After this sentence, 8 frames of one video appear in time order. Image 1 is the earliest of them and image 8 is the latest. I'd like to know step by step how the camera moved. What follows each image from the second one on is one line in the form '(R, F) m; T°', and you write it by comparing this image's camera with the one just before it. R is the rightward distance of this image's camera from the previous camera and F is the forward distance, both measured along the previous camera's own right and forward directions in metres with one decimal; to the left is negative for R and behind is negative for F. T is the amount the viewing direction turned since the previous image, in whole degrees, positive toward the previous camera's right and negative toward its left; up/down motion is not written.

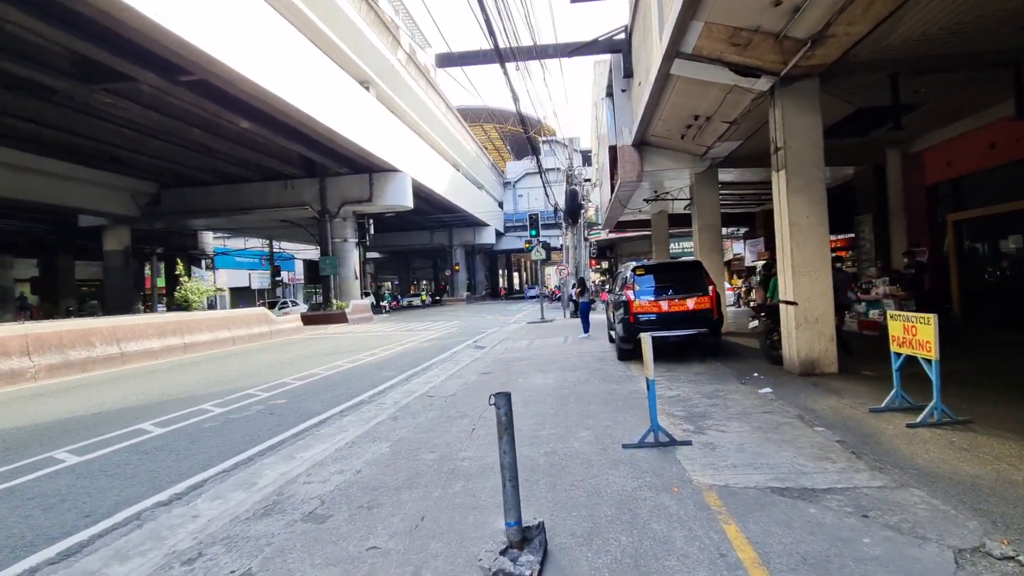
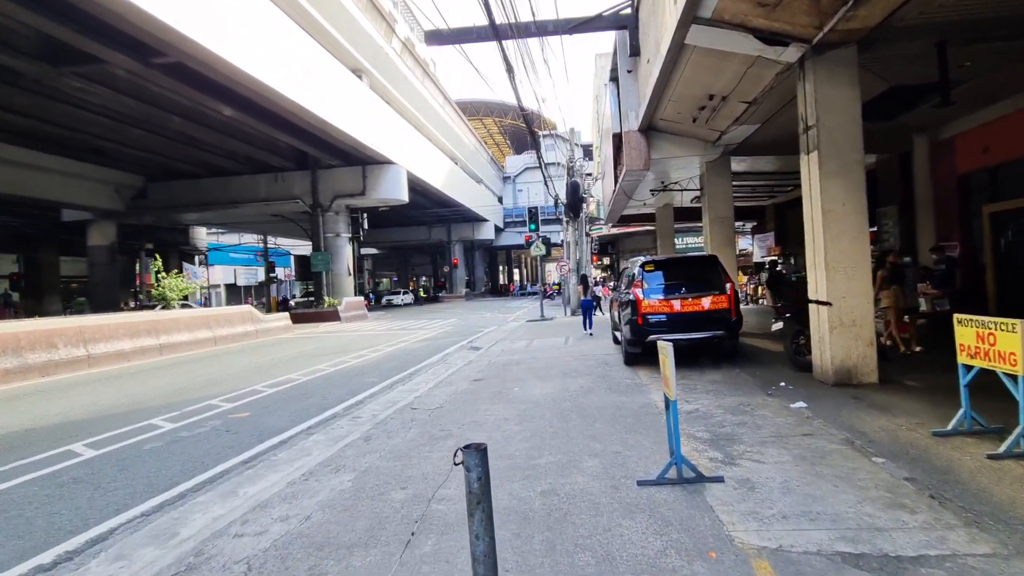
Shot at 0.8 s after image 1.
(+0.1, +1.0) m; 0°
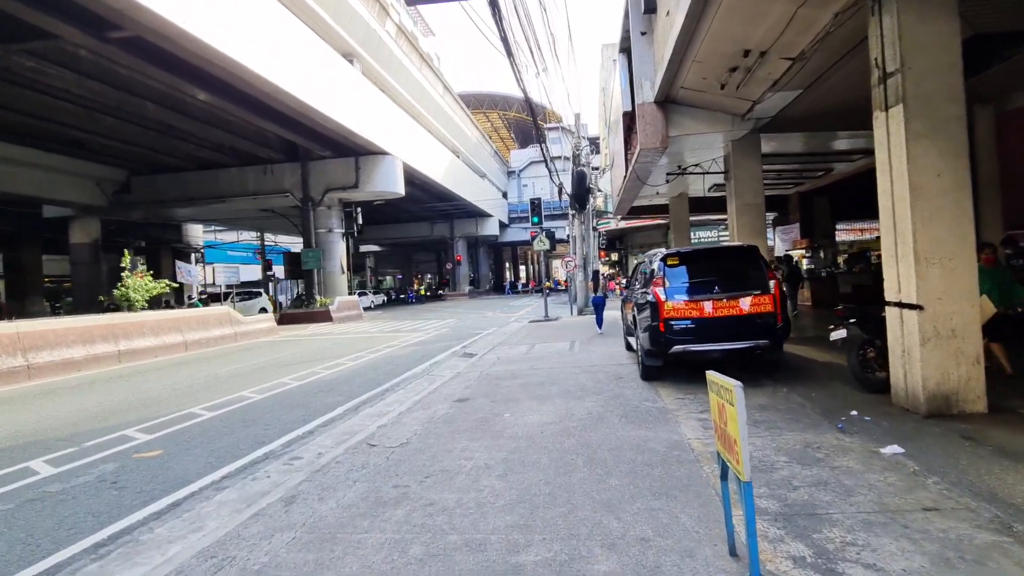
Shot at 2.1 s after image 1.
(+0.3, +1.8) m; -1°
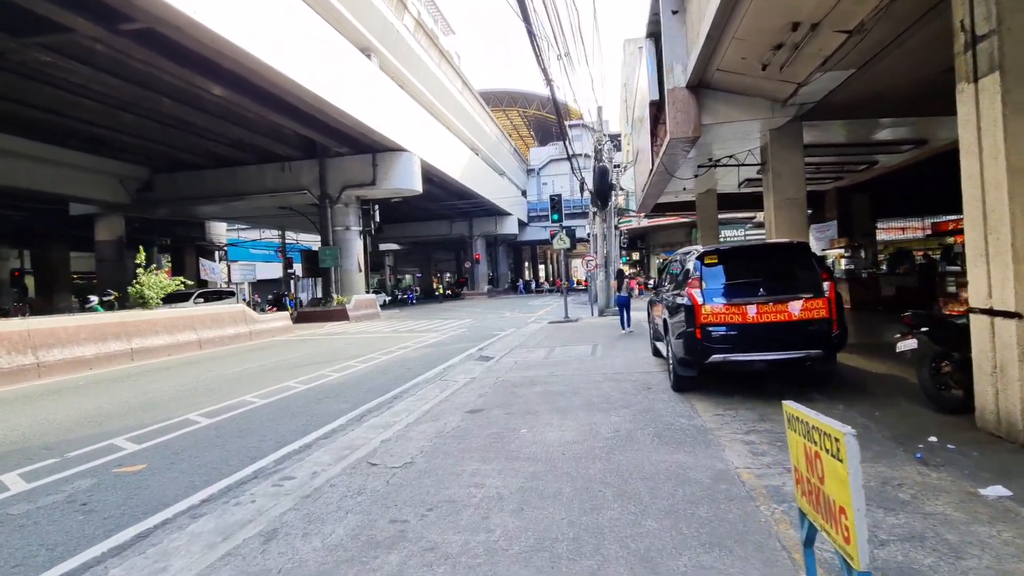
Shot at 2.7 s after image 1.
(0.0, +0.7) m; -2°
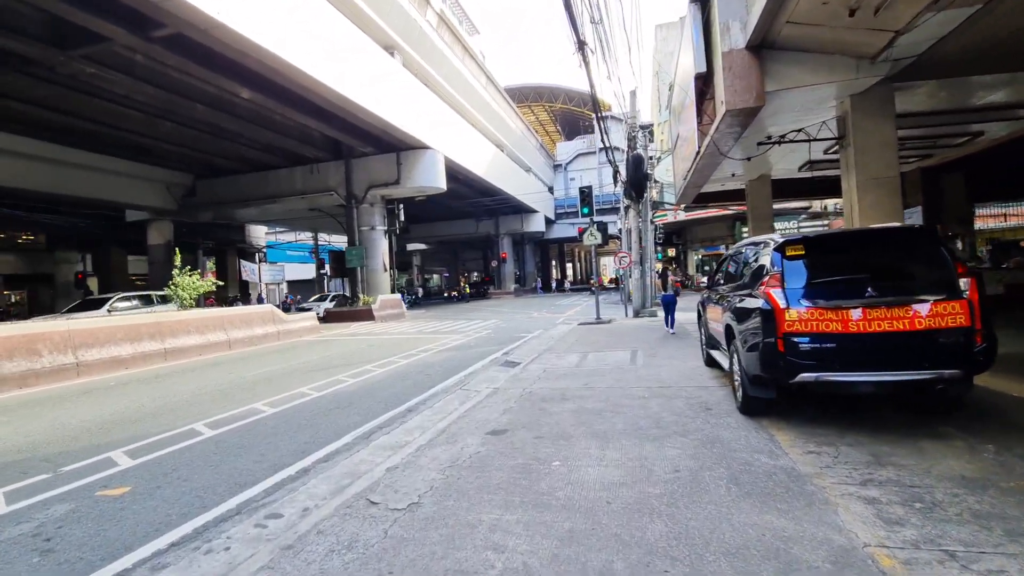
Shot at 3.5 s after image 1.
(0.0, +1.1) m; -5°
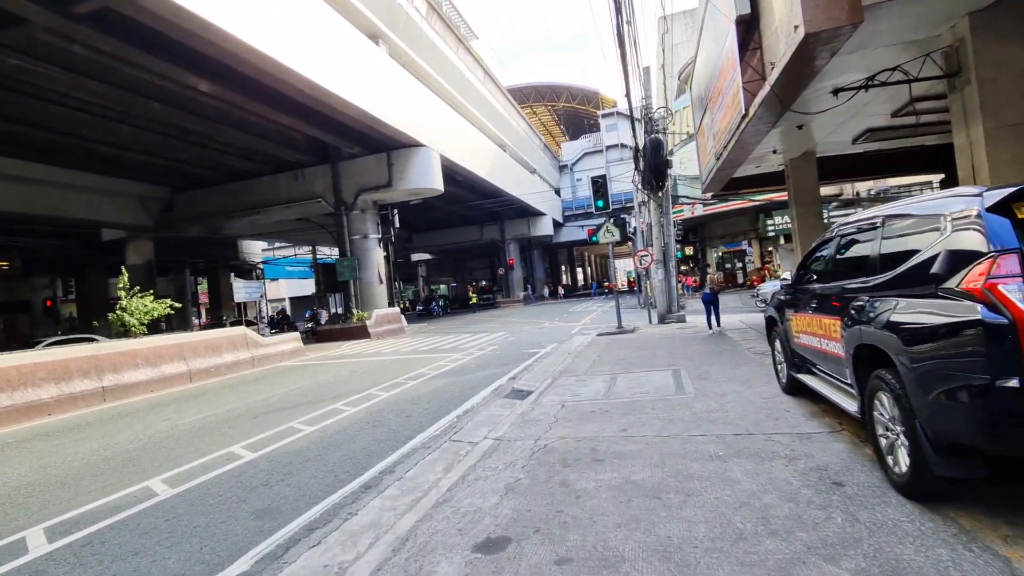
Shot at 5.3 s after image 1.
(+0.1, +2.5) m; -1°
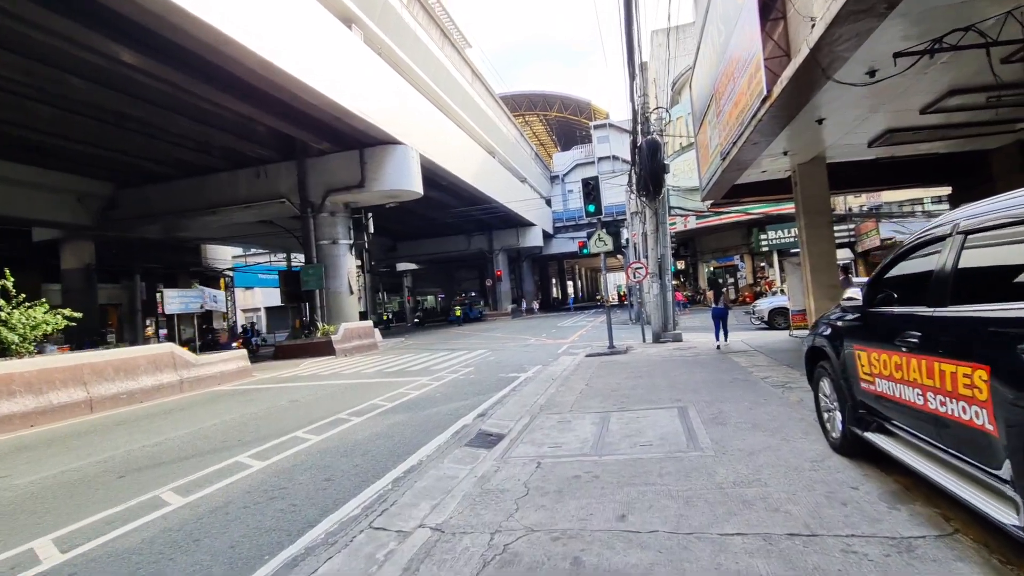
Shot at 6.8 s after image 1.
(+0.5, +1.9) m; +1°
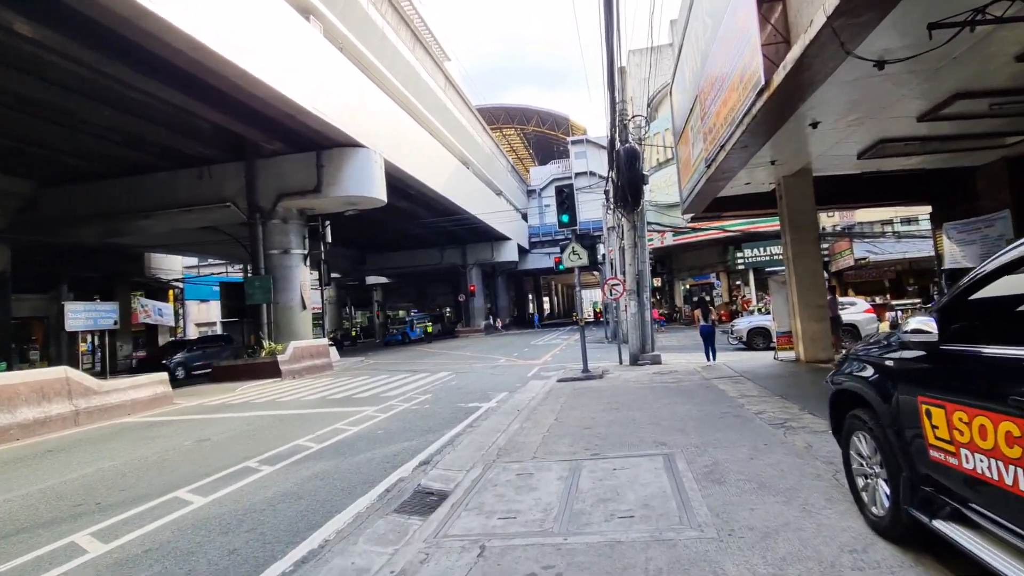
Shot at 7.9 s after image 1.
(+0.5, +1.5) m; +3°
